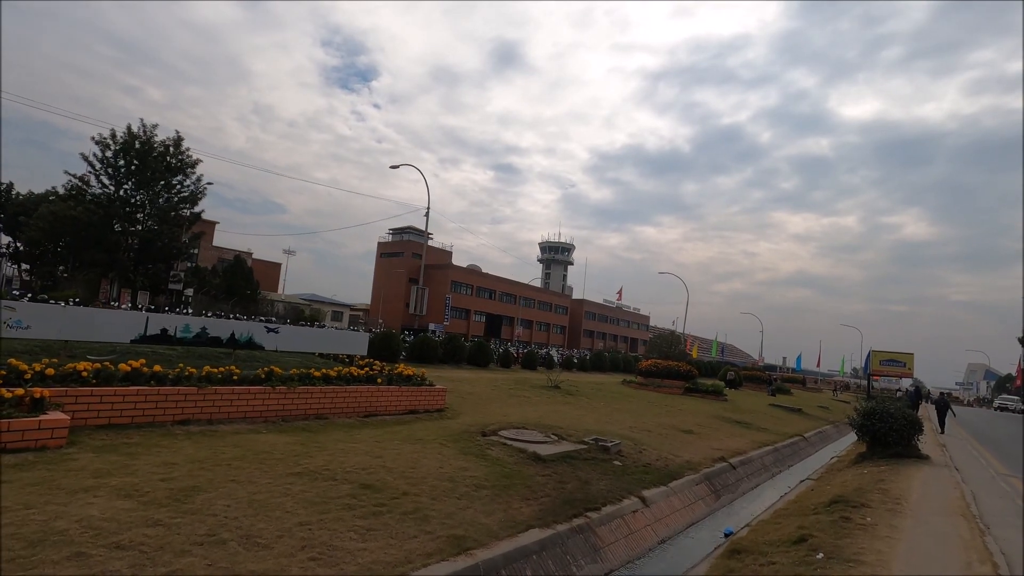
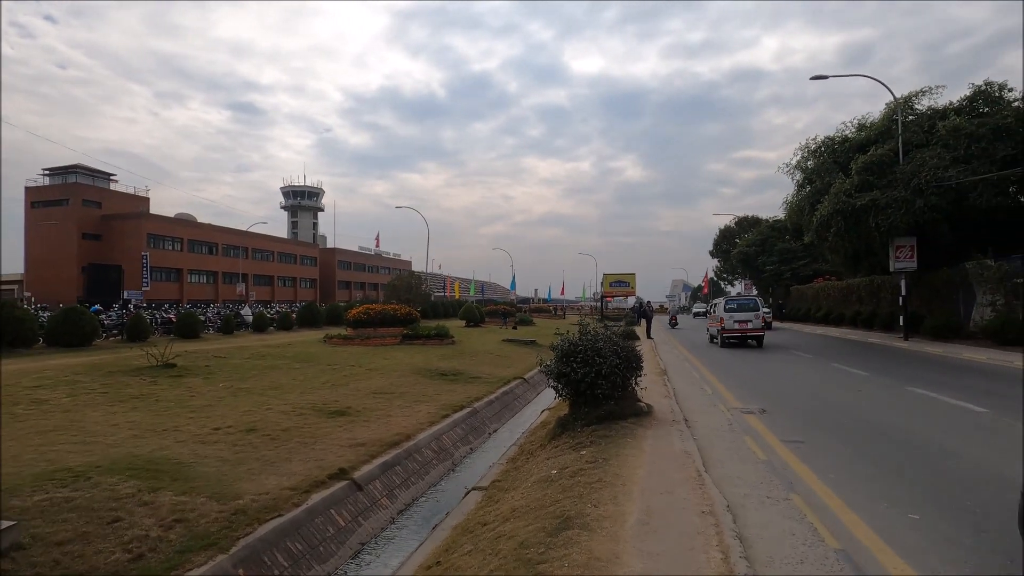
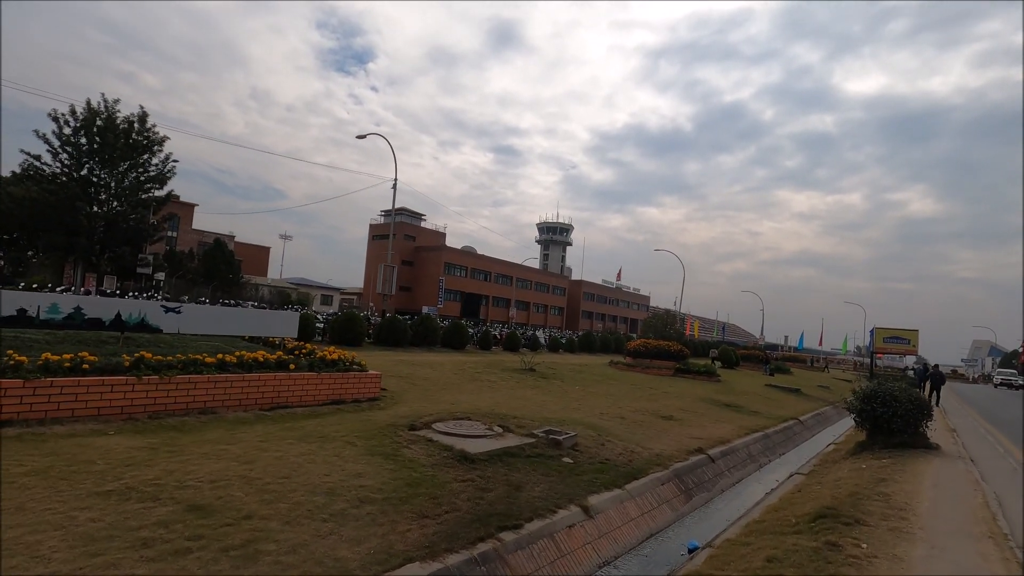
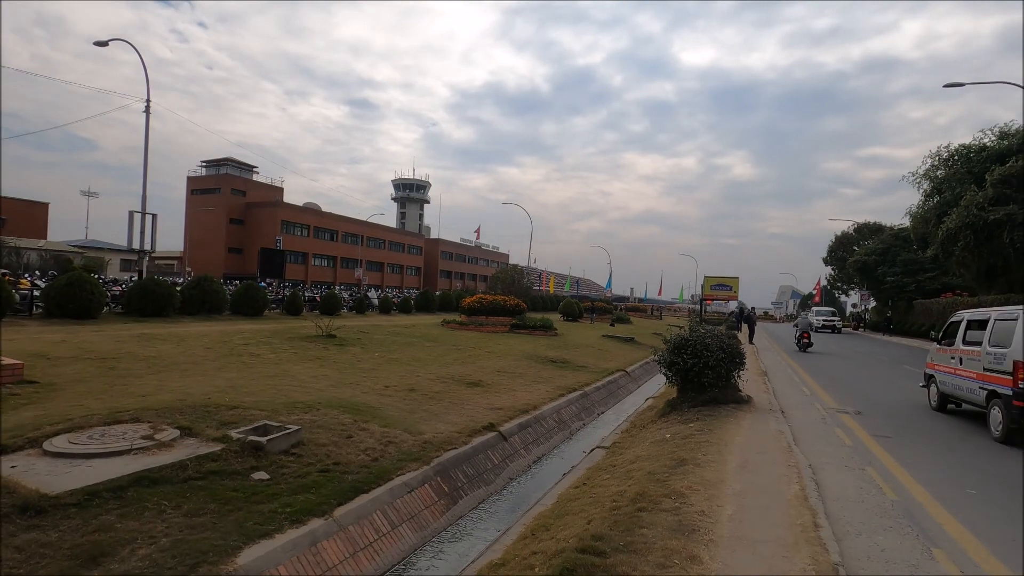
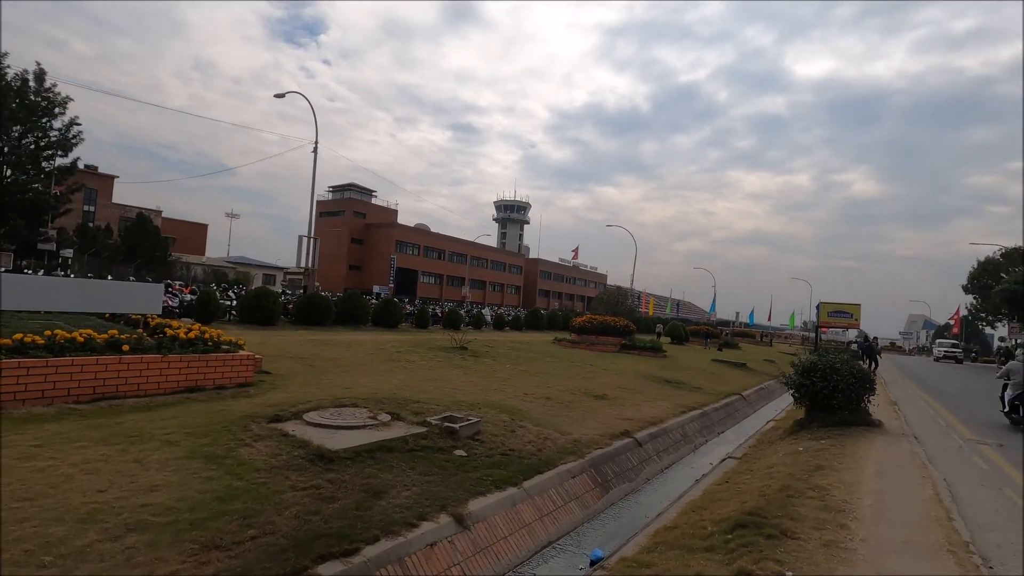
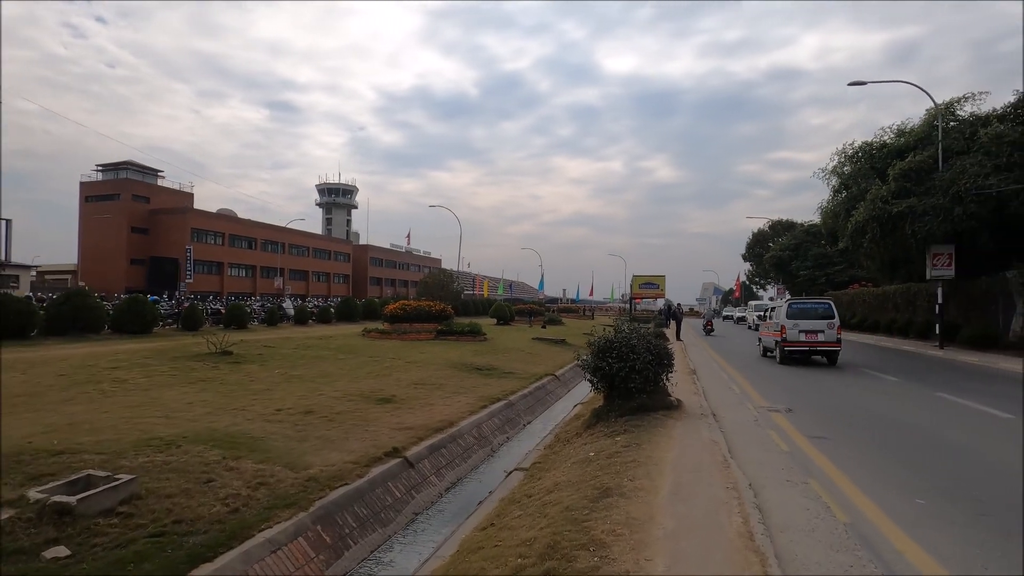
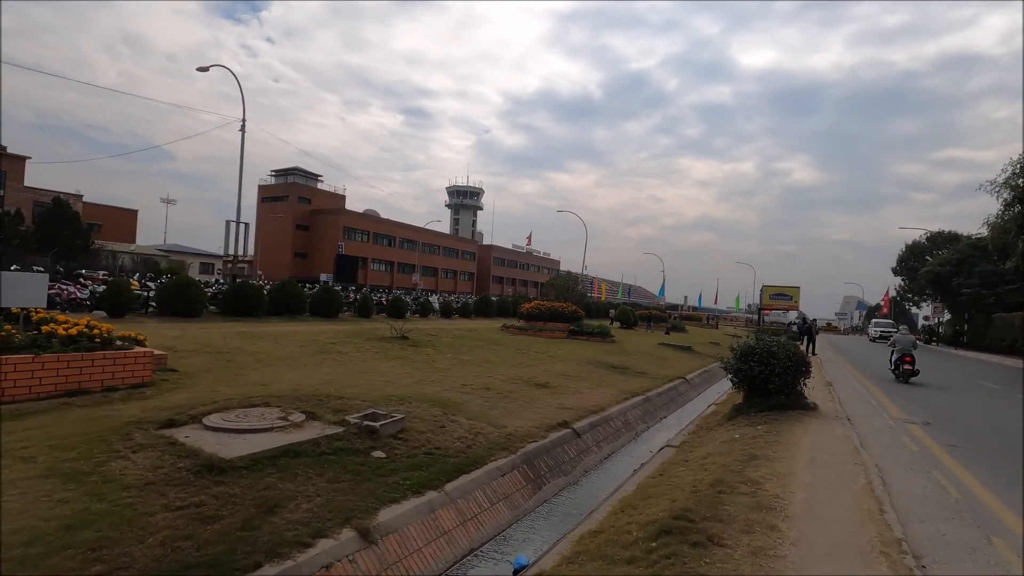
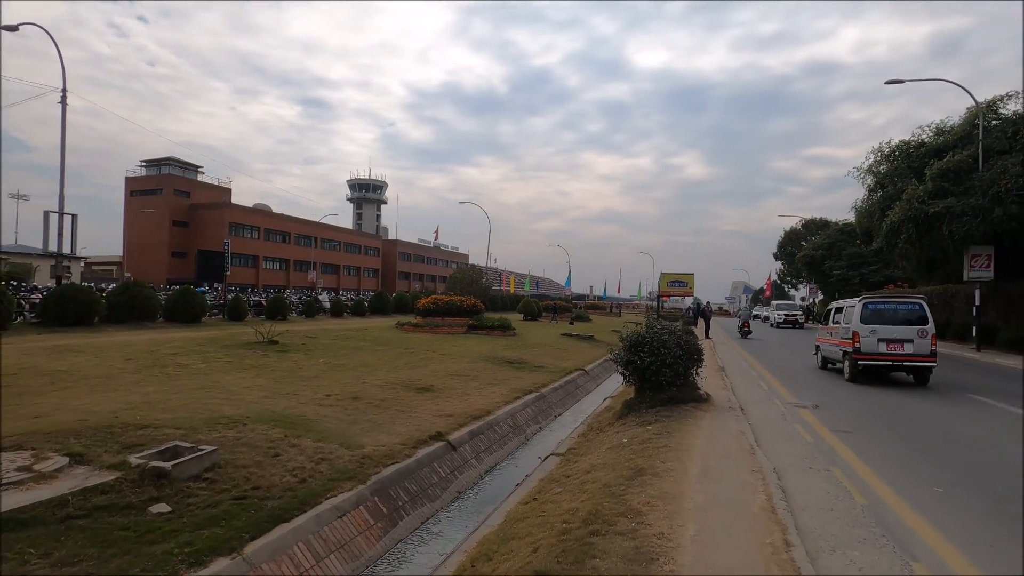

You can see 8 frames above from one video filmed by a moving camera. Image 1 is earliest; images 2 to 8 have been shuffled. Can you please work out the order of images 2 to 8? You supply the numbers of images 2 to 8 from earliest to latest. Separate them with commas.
3, 5, 7, 4, 8, 6, 2
